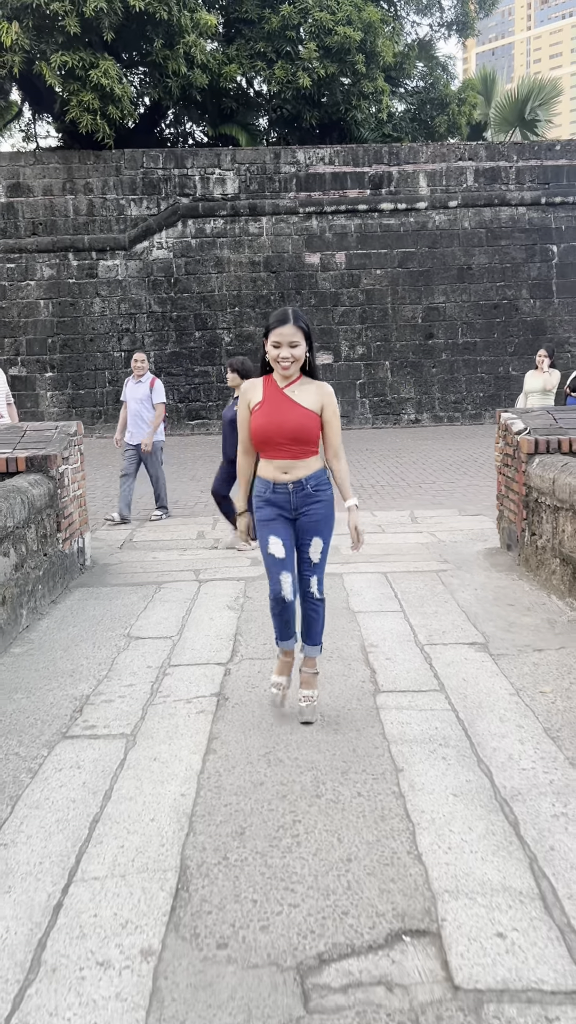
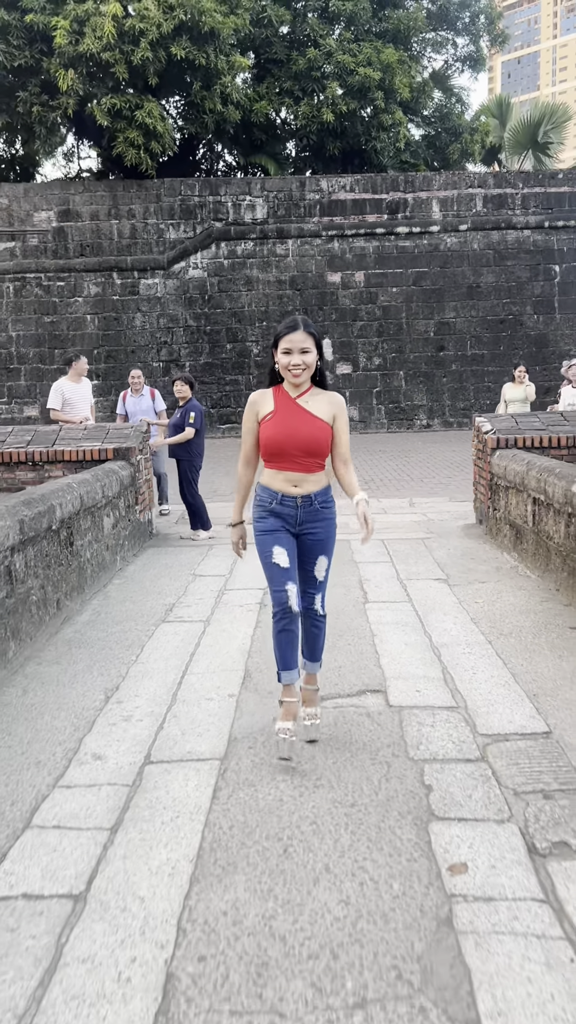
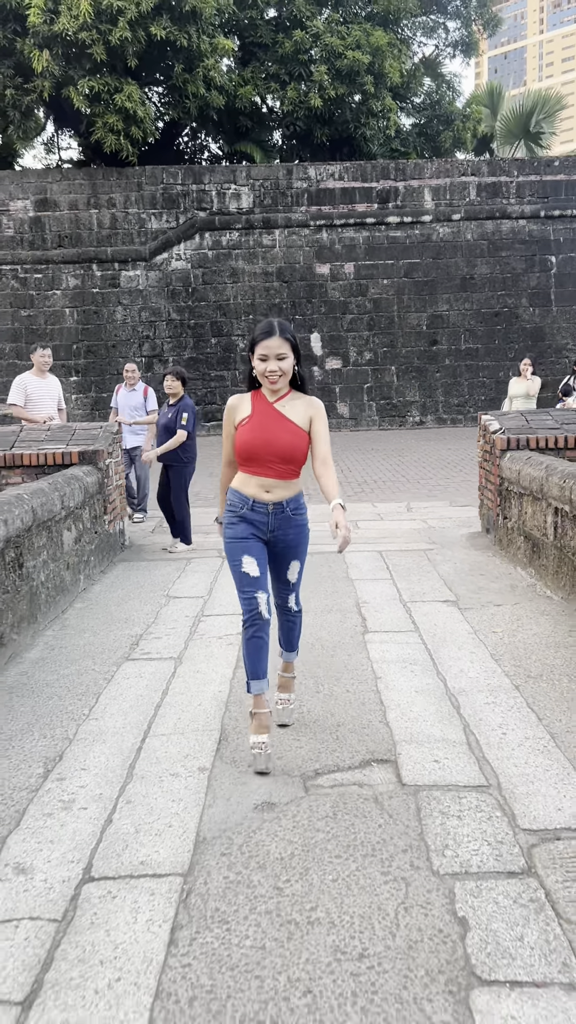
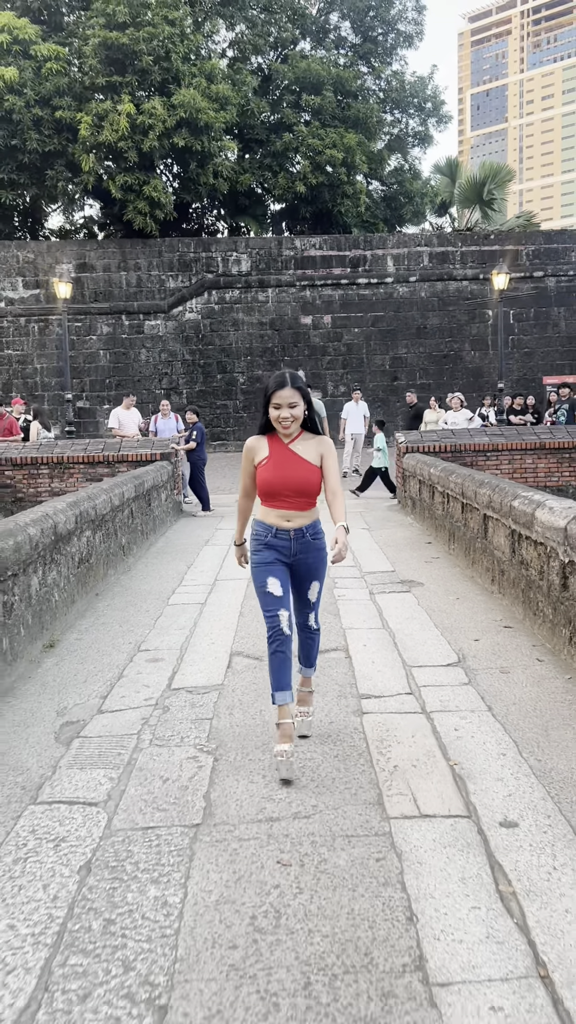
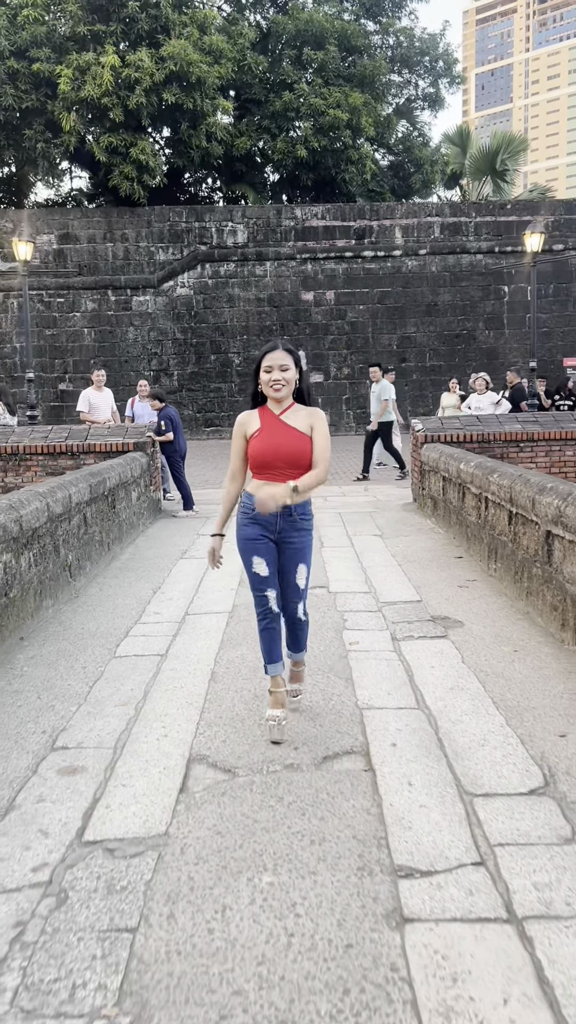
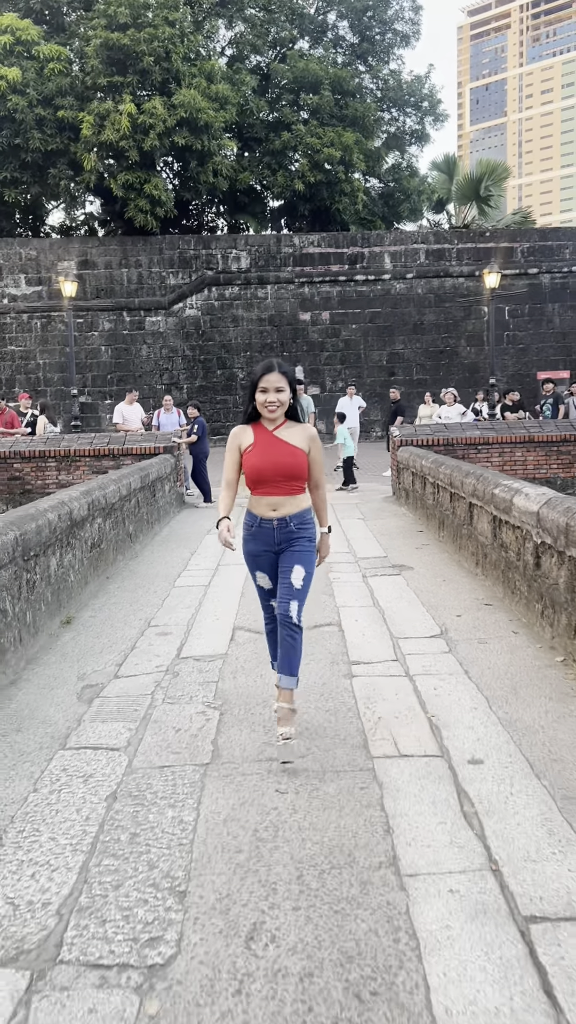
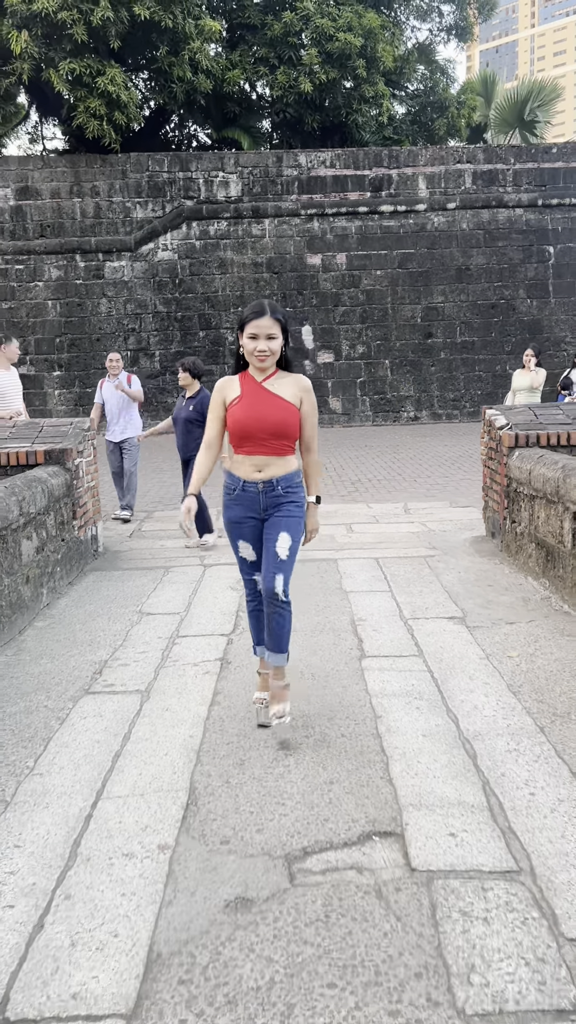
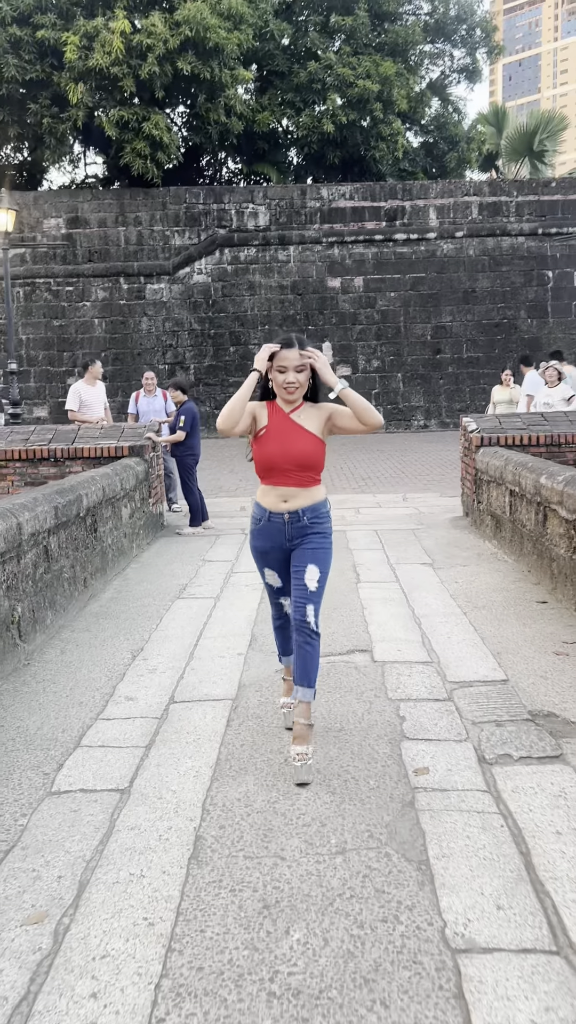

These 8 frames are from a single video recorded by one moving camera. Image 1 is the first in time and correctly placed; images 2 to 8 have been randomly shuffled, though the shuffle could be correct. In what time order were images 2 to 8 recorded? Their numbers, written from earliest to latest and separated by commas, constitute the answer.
7, 3, 2, 8, 5, 4, 6
